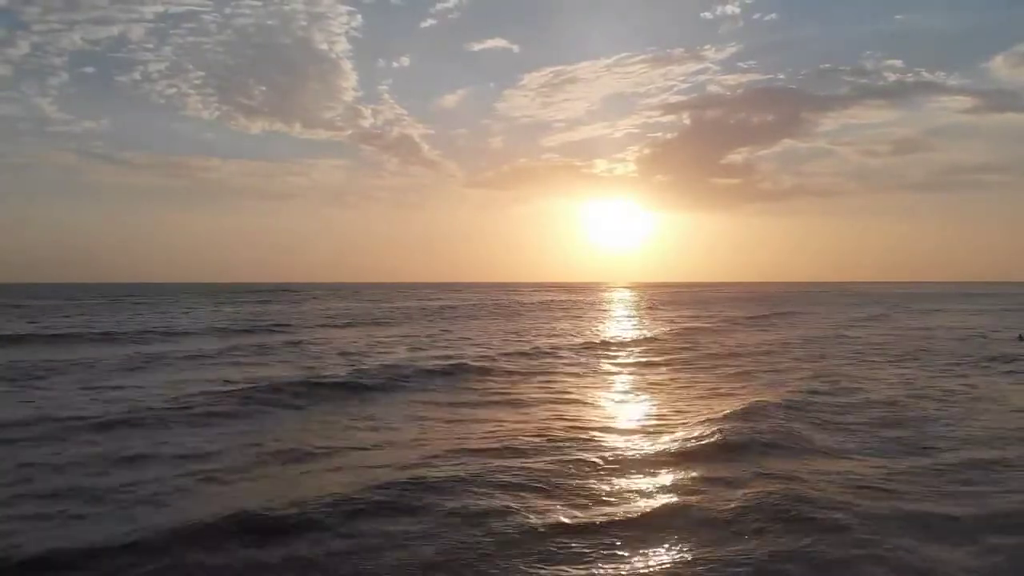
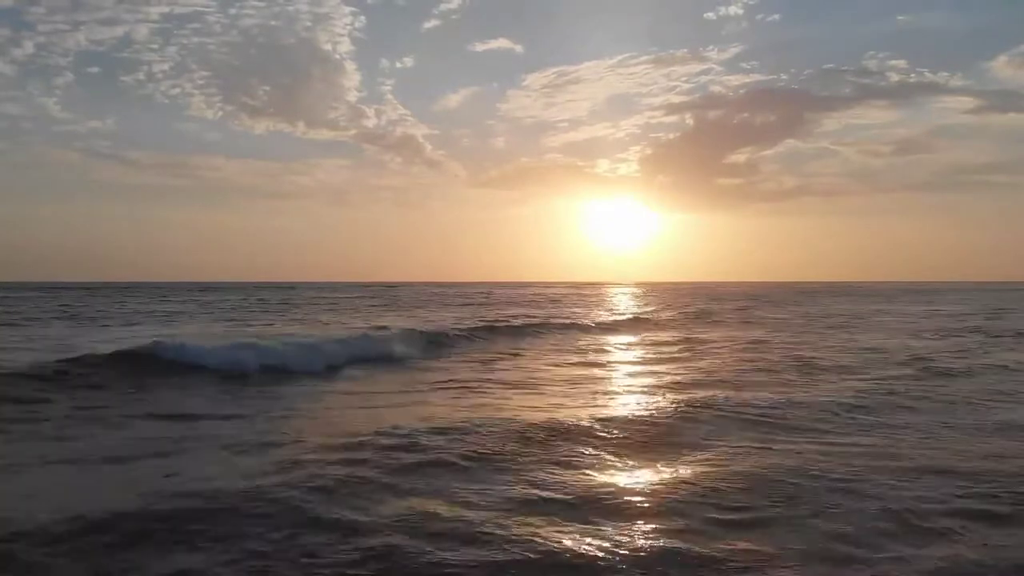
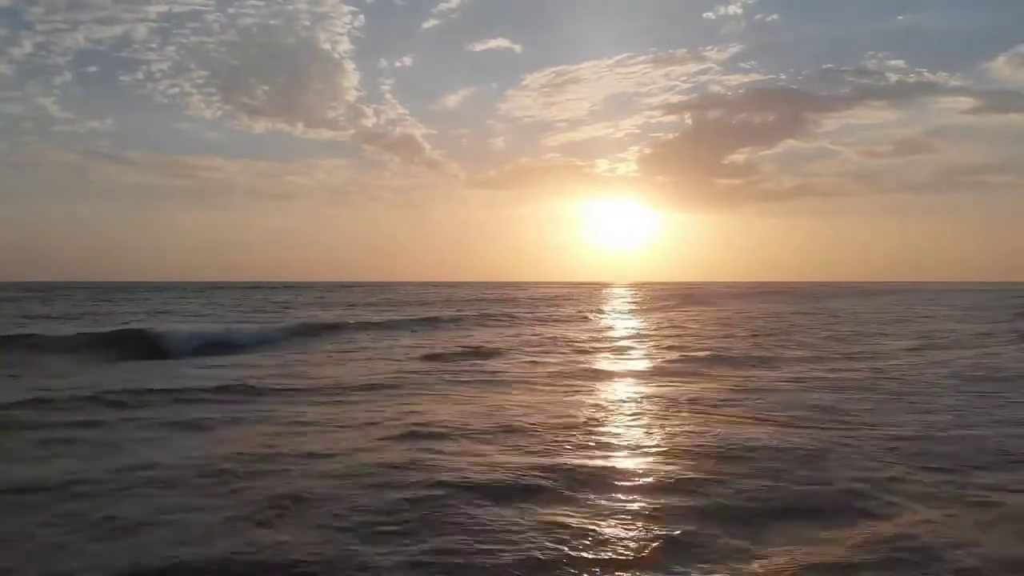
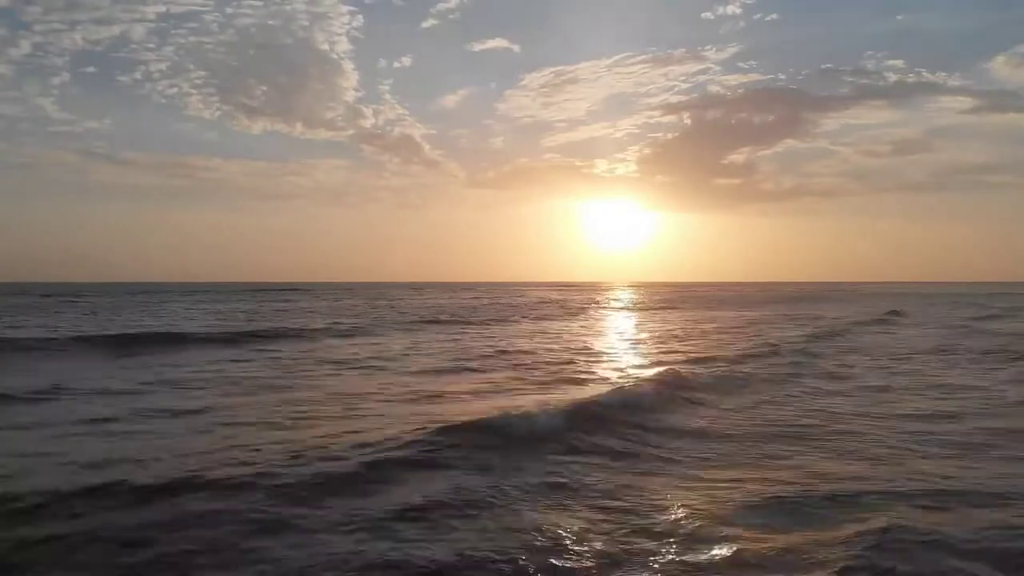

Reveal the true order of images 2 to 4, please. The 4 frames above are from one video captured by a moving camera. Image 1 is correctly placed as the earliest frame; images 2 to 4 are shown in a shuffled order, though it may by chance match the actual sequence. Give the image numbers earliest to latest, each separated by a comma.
4, 3, 2
